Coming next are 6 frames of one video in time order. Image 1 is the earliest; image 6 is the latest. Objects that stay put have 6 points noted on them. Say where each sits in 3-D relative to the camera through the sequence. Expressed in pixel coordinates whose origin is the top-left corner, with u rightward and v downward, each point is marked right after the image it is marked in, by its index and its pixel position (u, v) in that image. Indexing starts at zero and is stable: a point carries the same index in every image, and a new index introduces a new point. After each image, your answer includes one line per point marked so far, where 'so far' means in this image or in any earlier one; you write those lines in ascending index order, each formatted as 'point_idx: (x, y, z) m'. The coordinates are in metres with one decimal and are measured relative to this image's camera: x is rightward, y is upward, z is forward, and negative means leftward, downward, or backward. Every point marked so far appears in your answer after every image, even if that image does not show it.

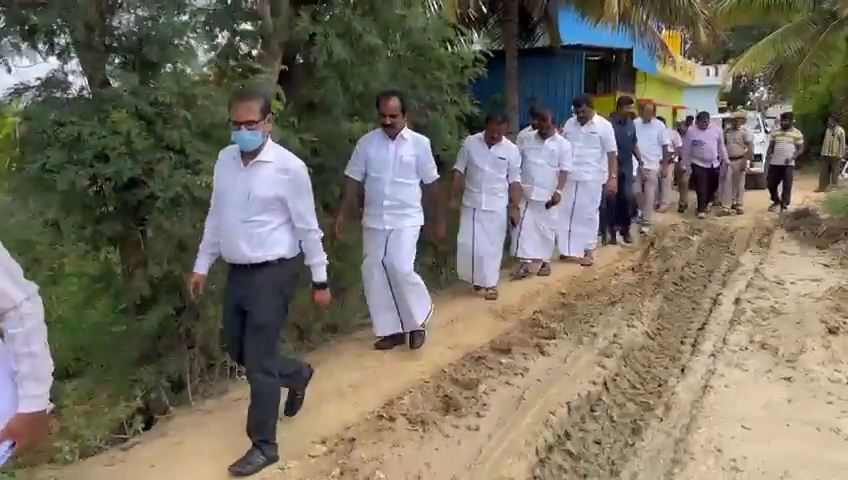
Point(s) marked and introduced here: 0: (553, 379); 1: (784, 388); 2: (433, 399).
0: (+1.1, -1.1, +5.6) m
1: (+2.9, -1.1, +5.4) m
2: (+0.1, -1.2, +5.0) m
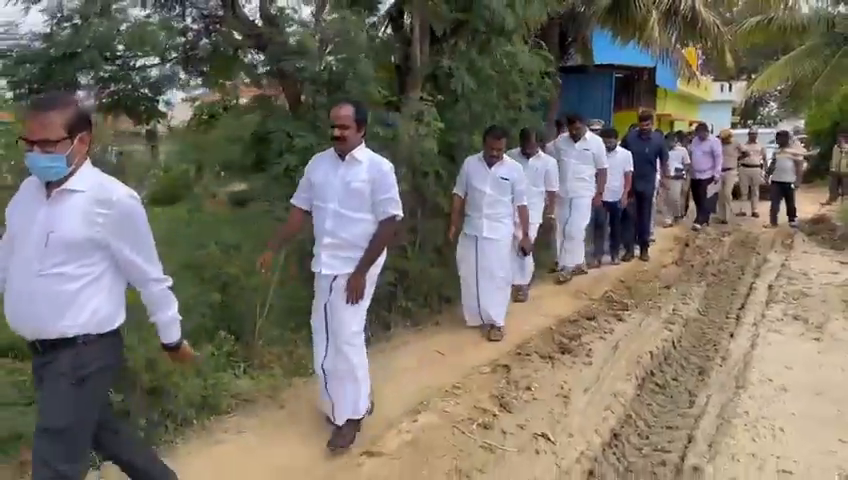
0: (+2.3, -1.0, +7.3) m
1: (+4.1, -1.1, +7.0) m
2: (+1.2, -1.0, +6.6) m
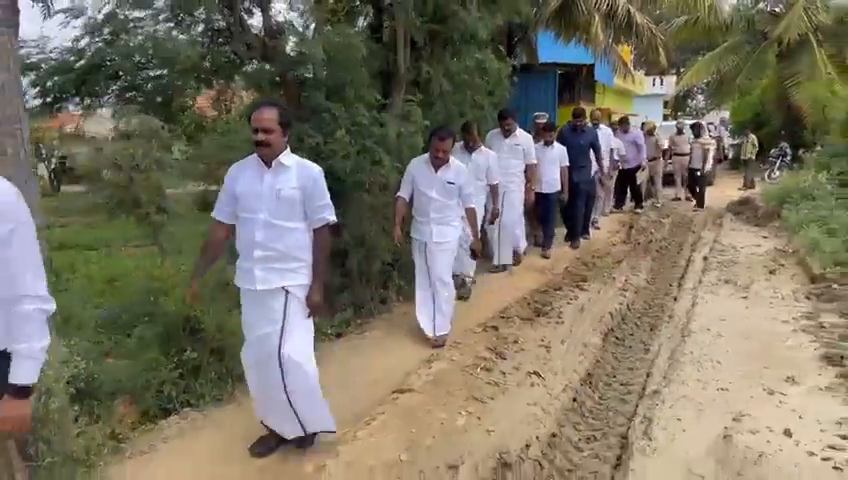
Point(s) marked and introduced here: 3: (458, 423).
0: (+2.1, -0.7, +8.5) m
1: (+4.0, -0.7, +8.4) m
2: (+1.2, -0.8, +7.8) m
3: (+0.2, -1.3, +4.7) m
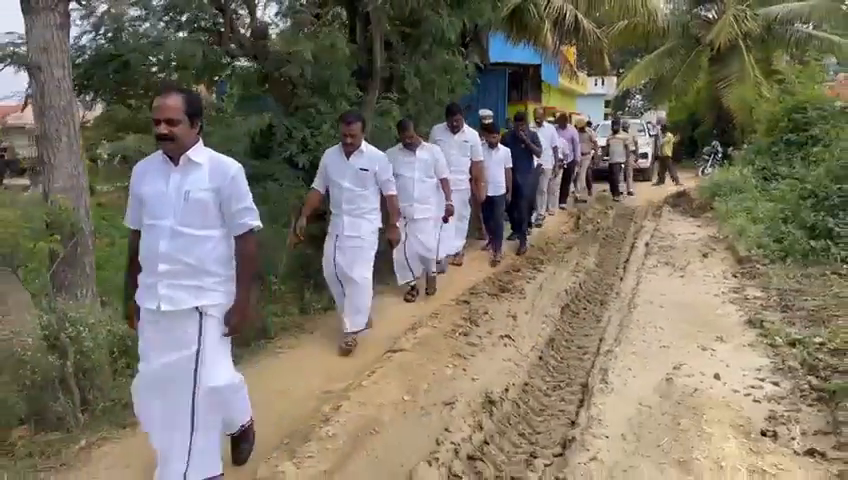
0: (+1.8, -0.5, +9.4) m
1: (+3.6, -0.5, +9.5) m
2: (+0.9, -0.6, +8.6) m
3: (+0.2, -1.1, +5.5) m
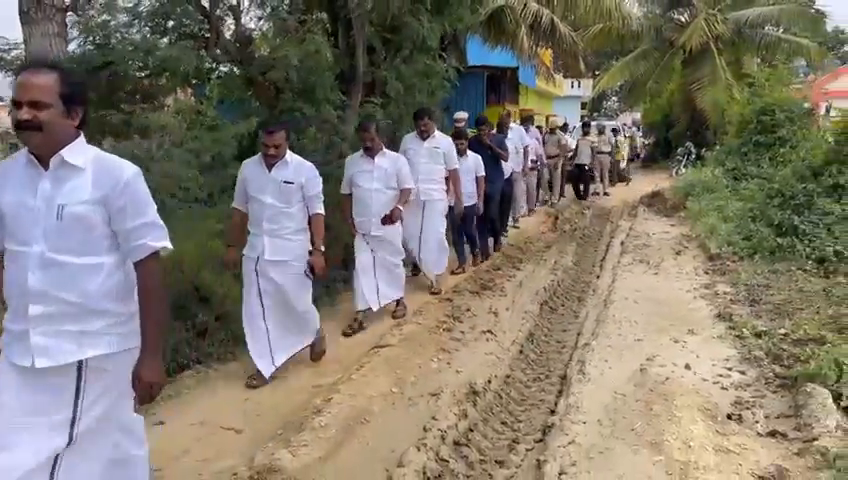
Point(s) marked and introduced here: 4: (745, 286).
0: (+1.5, -0.5, +9.7) m
1: (+3.4, -0.5, +9.8) m
2: (+0.7, -0.6, +8.9) m
3: (+0.1, -1.1, +5.8) m
4: (+4.1, -0.6, +8.6) m
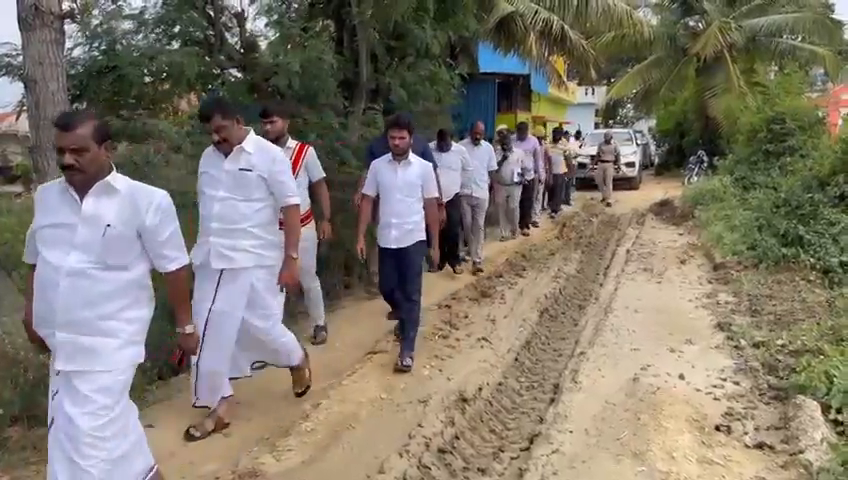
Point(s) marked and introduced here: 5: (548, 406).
0: (+1.5, -0.6, +9.7) m
1: (+3.4, -0.6, +9.8) m
2: (+0.7, -0.7, +8.9) m
3: (0.0, -1.1, +5.8) m
4: (+4.1, -0.7, +8.5) m
5: (+1.0, -1.3, +5.5) m
